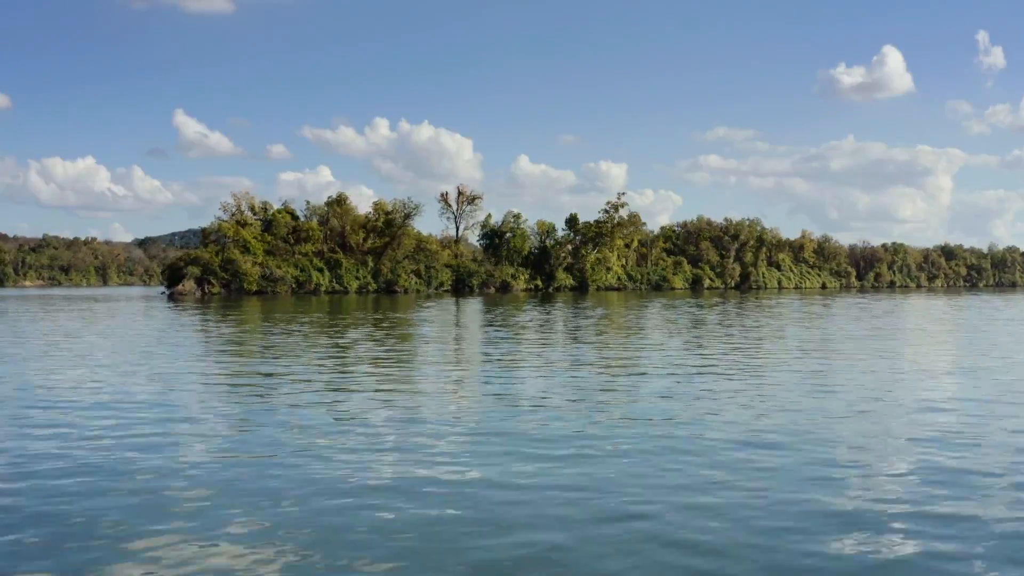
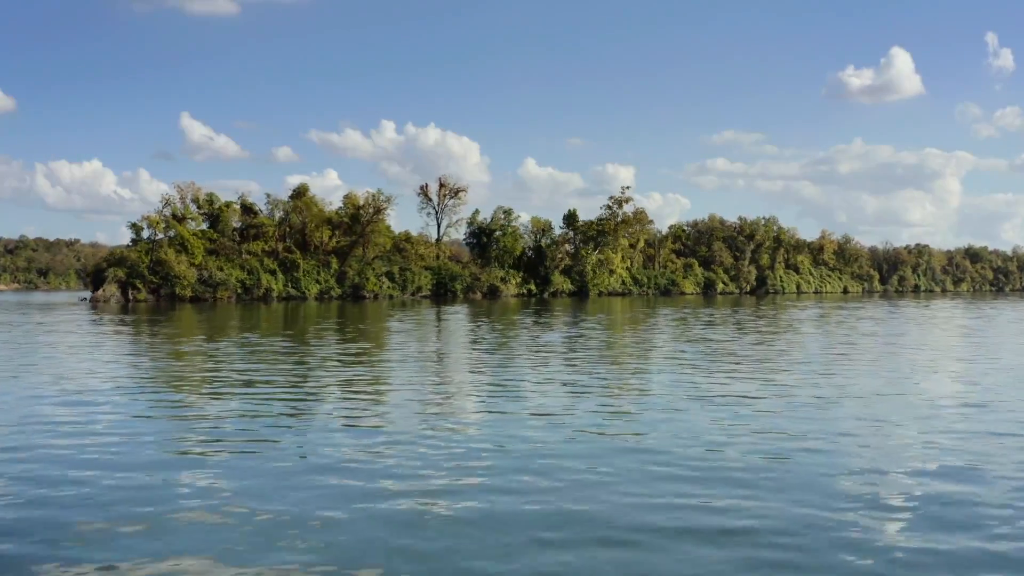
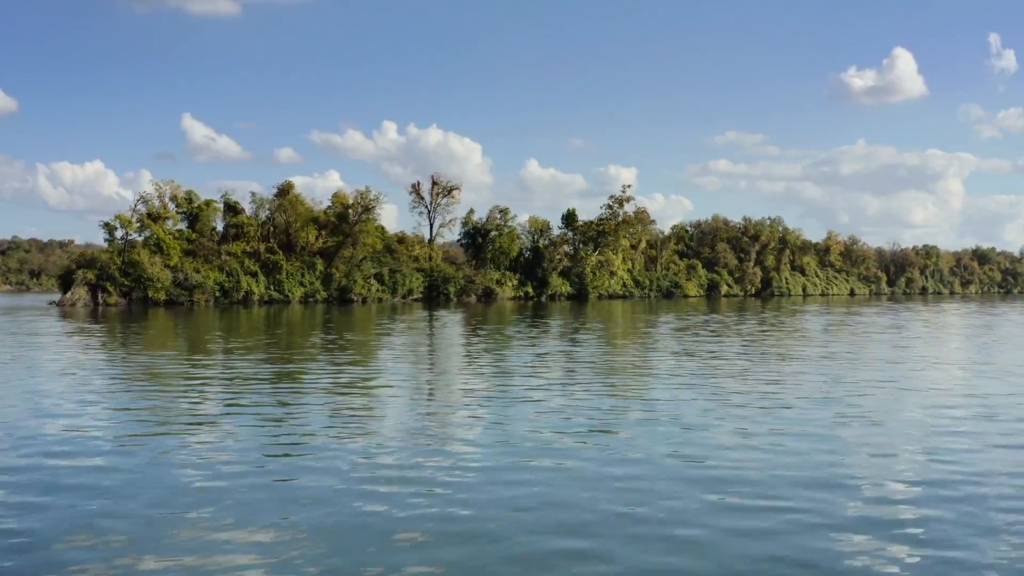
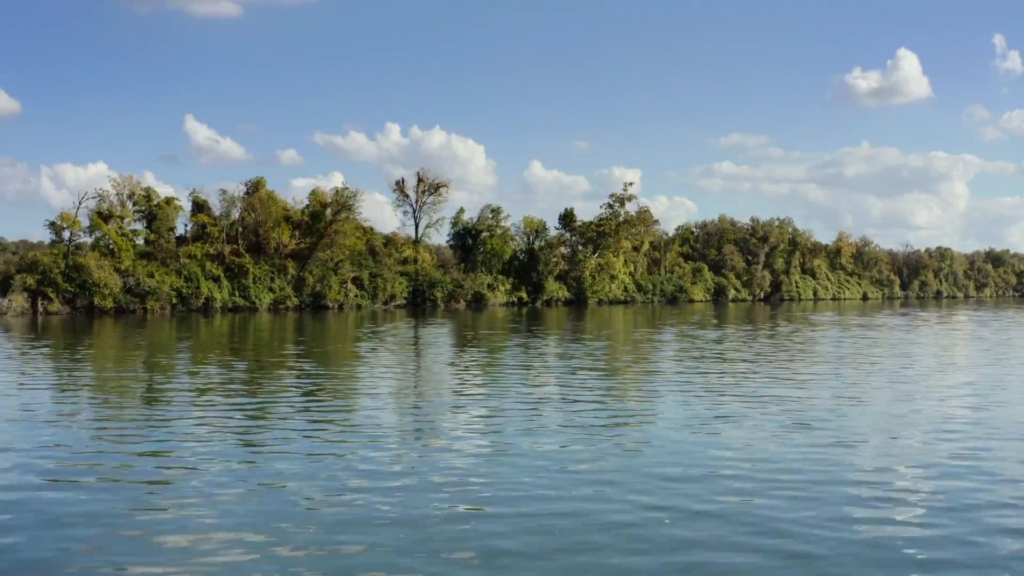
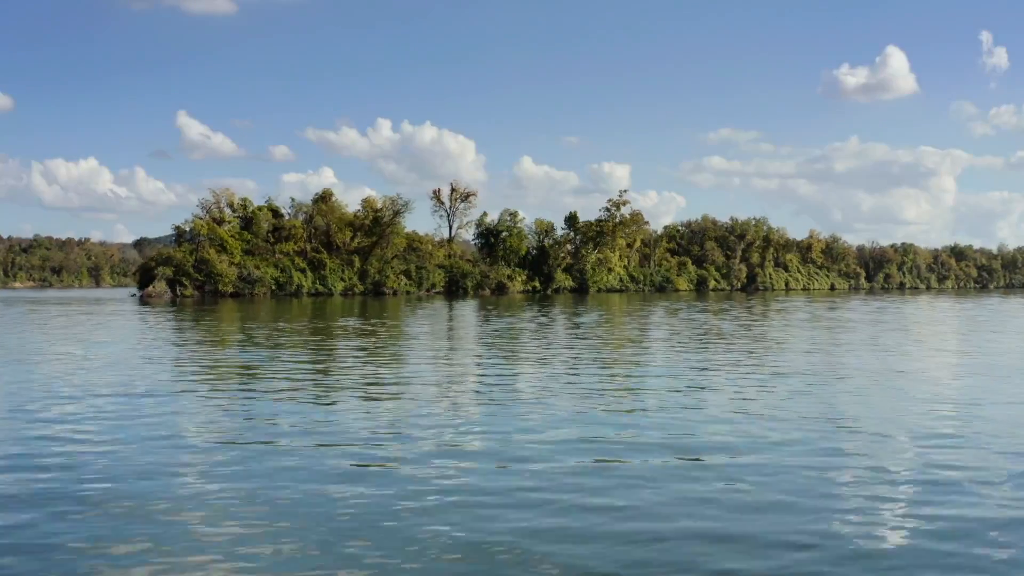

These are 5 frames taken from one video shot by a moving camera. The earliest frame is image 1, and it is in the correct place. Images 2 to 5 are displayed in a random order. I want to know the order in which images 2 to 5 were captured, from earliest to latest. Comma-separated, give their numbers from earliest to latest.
5, 2, 3, 4
